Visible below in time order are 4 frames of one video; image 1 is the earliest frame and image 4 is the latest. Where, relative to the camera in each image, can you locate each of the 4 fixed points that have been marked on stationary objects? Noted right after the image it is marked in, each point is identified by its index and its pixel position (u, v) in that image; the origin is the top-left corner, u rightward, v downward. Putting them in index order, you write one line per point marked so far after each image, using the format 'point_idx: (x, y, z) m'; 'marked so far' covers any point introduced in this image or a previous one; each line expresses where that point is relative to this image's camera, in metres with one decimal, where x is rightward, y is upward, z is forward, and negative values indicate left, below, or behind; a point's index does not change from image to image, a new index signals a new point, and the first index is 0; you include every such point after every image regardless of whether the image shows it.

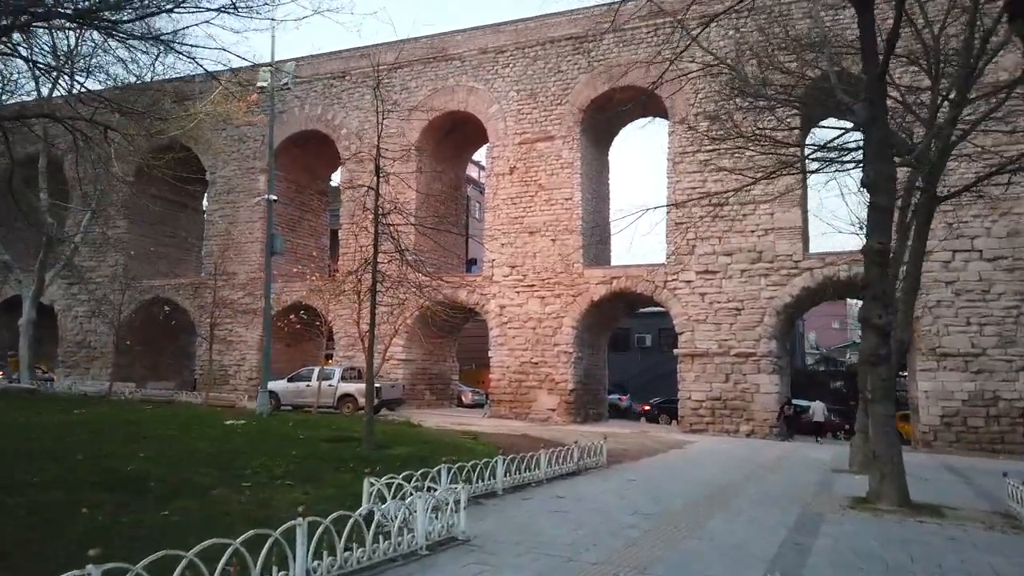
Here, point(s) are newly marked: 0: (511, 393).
0: (0.0, -2.7, +18.3) m
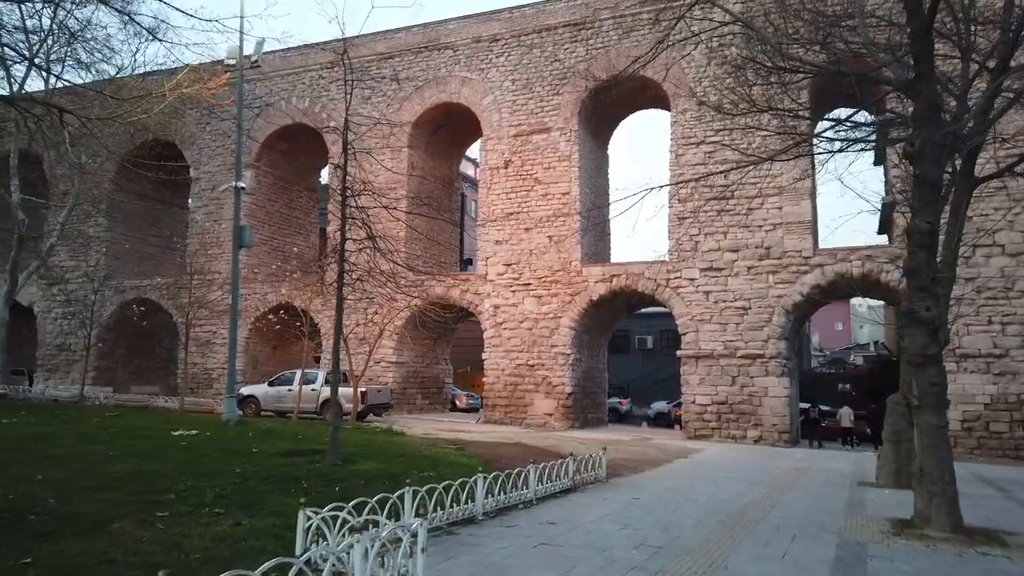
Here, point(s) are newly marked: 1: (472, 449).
0: (-0.2, -2.7, +17.4) m
1: (-0.5, -2.0, +8.7) m
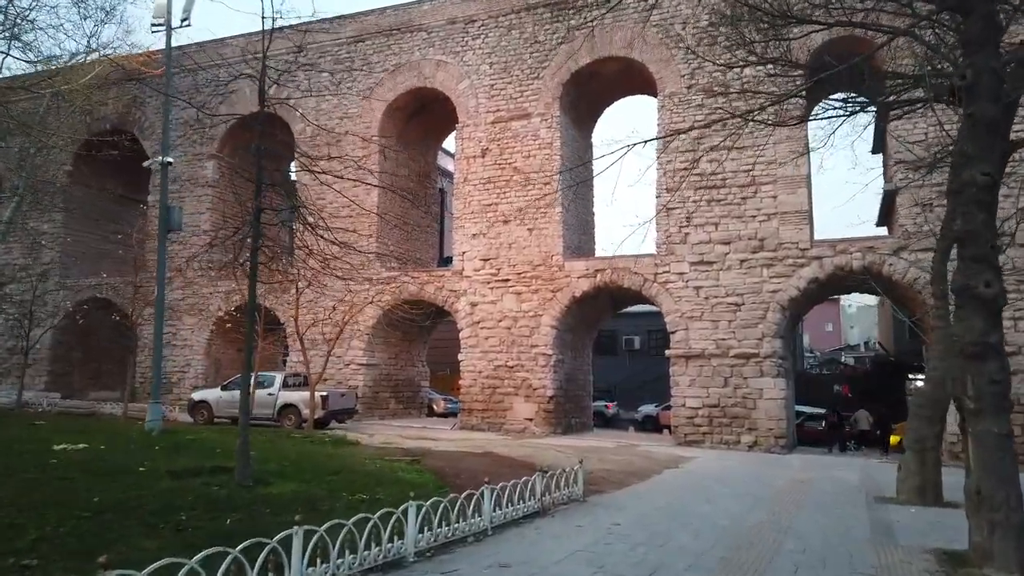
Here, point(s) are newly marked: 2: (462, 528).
0: (-0.7, -2.6, +16.2) m
1: (-0.9, -1.9, +7.6) m
2: (-0.3, -1.5, +4.3) m
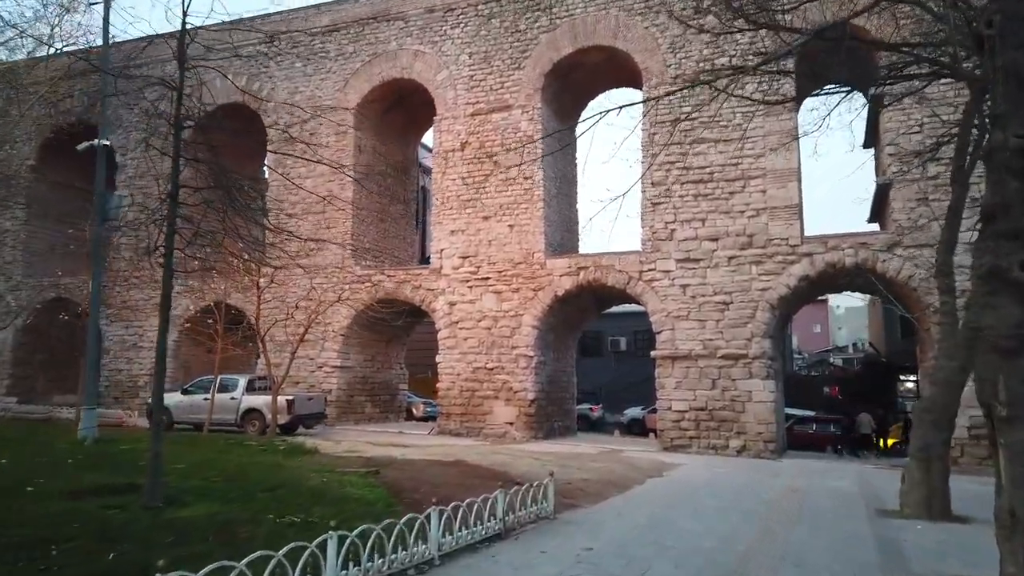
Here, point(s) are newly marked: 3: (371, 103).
0: (-1.1, -2.6, +15.5) m
1: (-1.2, -1.8, +6.9) m
2: (-0.6, -1.4, +3.6) m
3: (-3.6, +4.7, +17.6) m
